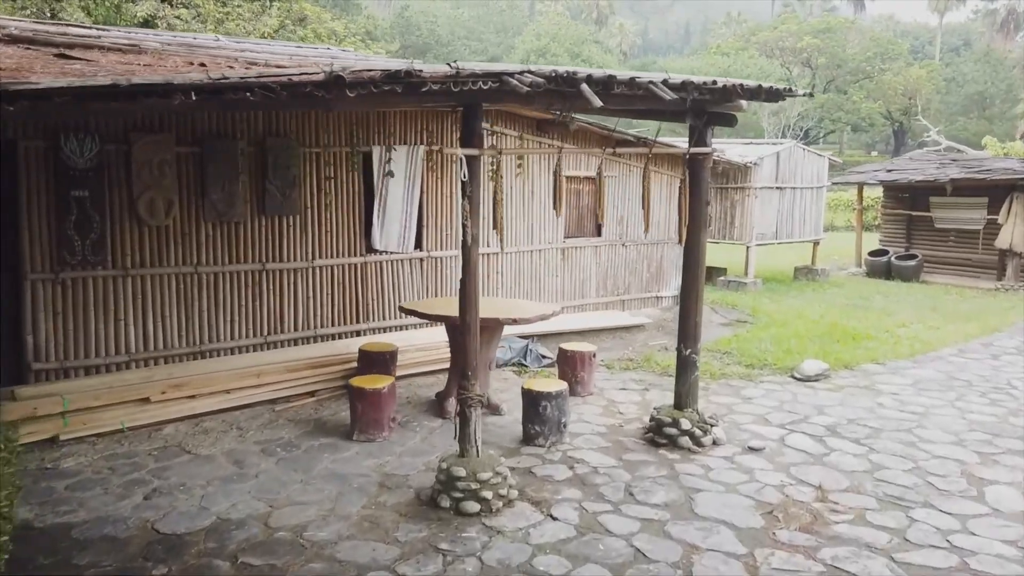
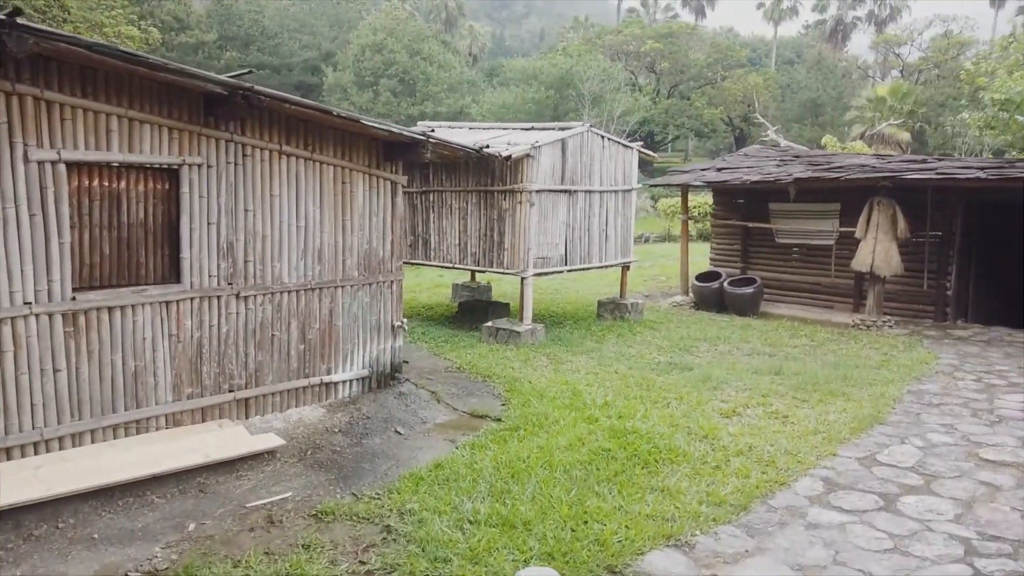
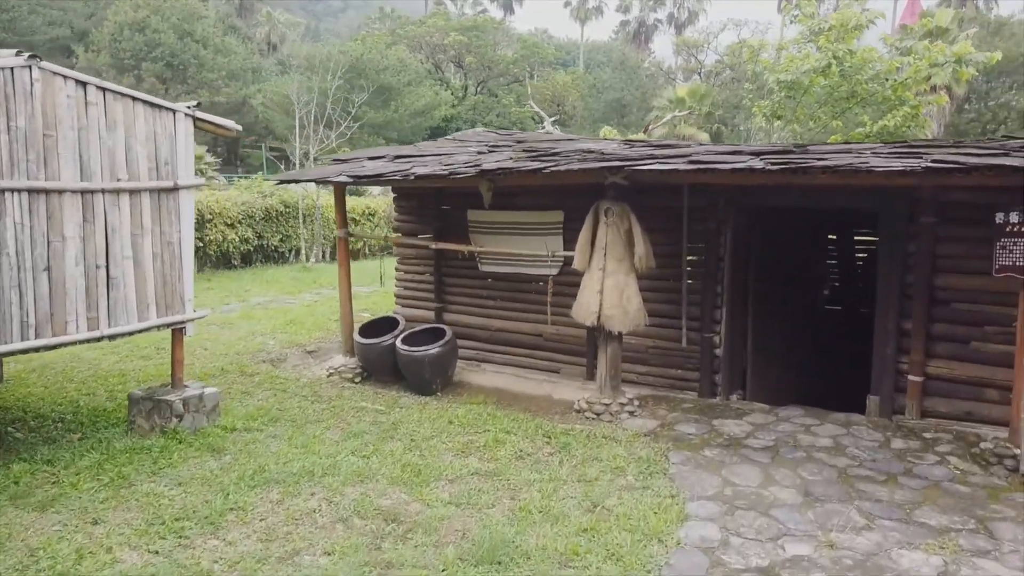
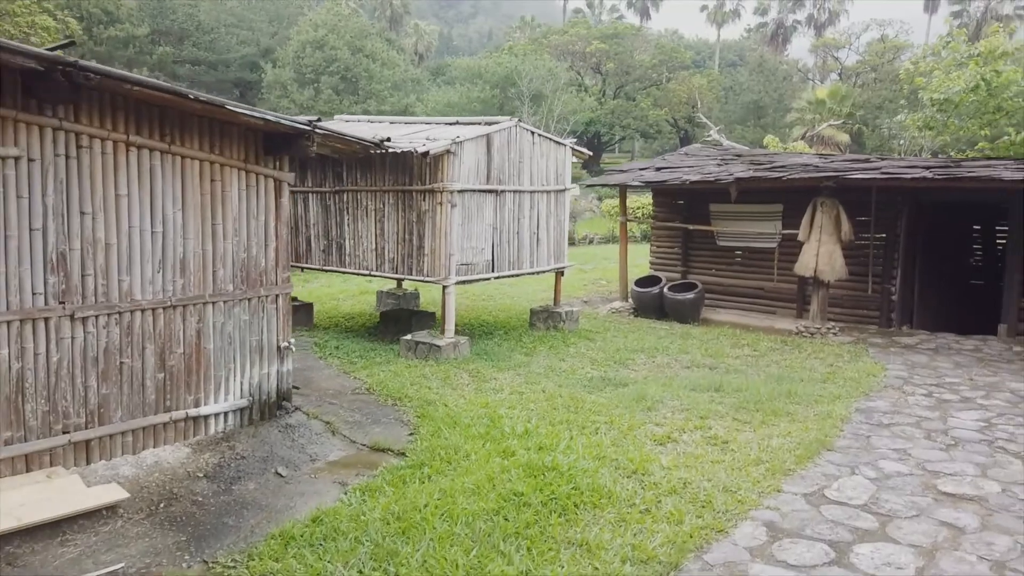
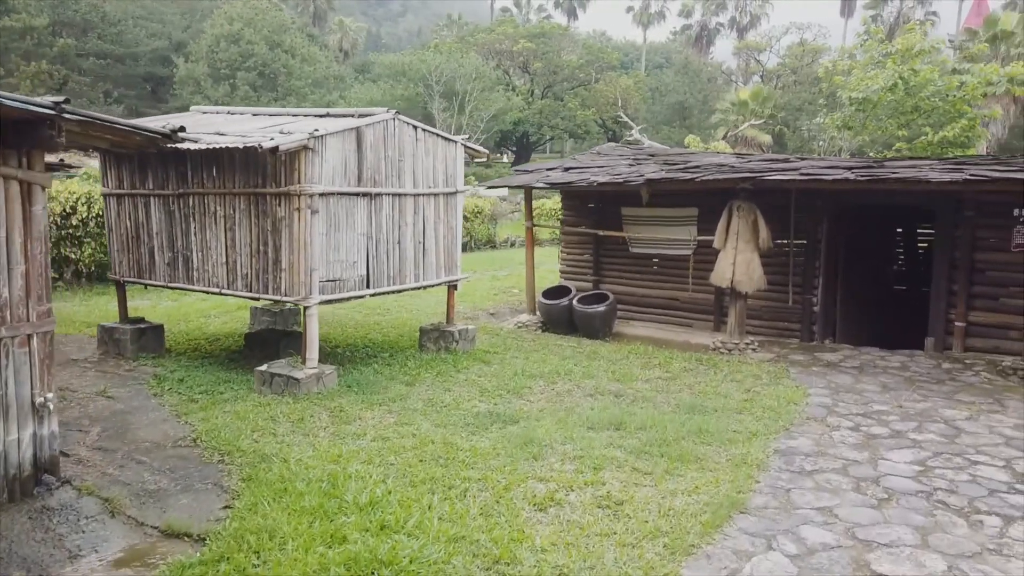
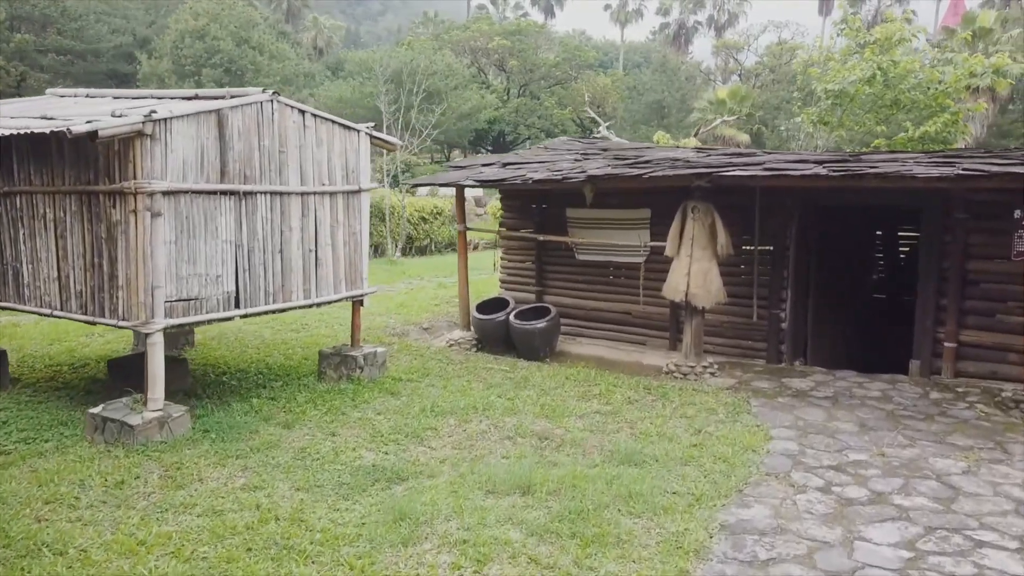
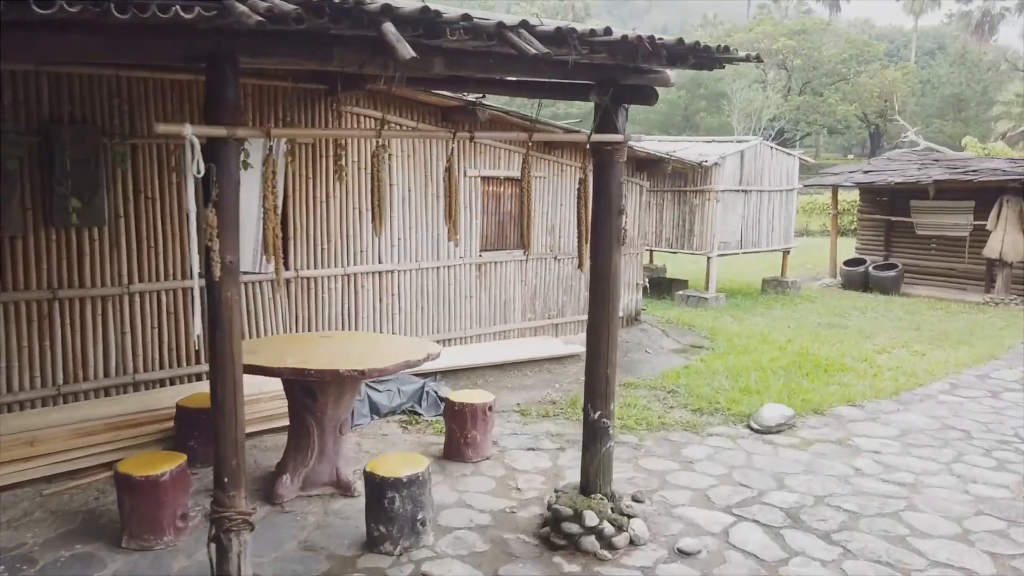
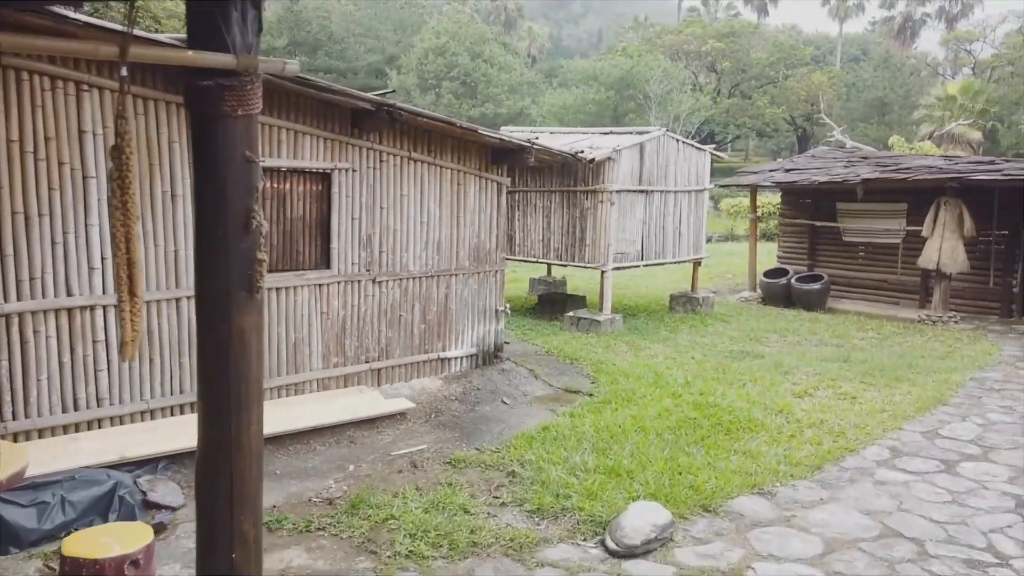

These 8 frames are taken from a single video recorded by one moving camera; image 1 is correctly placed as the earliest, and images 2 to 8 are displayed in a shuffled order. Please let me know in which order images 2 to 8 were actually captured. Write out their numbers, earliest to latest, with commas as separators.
7, 8, 2, 4, 5, 6, 3
